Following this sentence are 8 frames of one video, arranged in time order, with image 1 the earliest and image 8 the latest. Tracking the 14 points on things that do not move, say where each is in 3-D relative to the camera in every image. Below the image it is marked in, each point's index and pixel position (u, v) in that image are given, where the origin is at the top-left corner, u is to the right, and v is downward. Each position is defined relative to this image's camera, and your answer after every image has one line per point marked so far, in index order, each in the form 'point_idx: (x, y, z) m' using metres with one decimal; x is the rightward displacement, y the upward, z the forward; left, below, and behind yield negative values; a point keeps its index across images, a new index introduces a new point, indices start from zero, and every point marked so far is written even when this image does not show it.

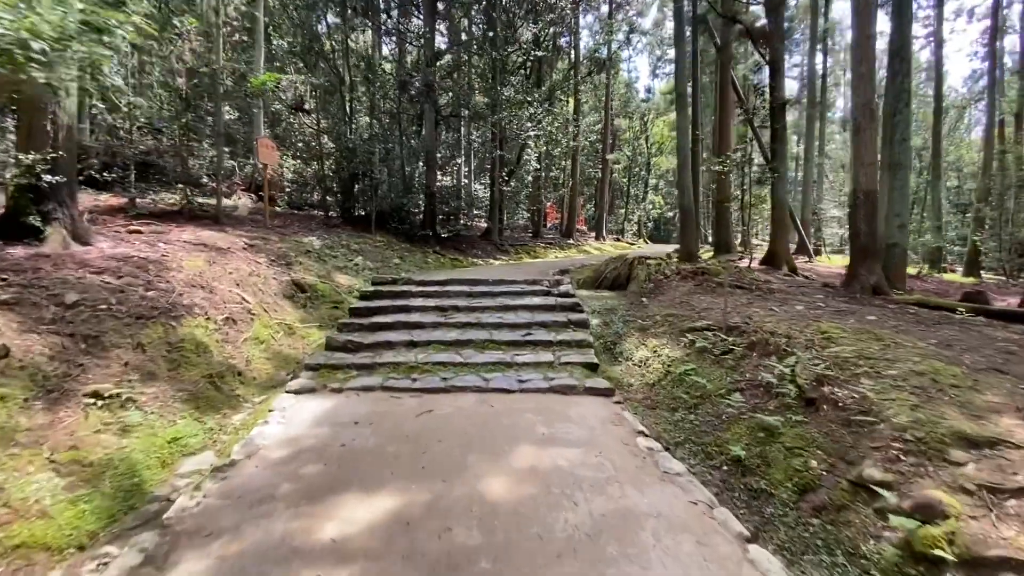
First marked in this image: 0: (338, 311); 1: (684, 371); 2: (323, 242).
0: (-2.8, -0.4, +7.5) m
1: (+1.8, -0.9, +5.0) m
2: (-4.1, +1.0, +10.3) m
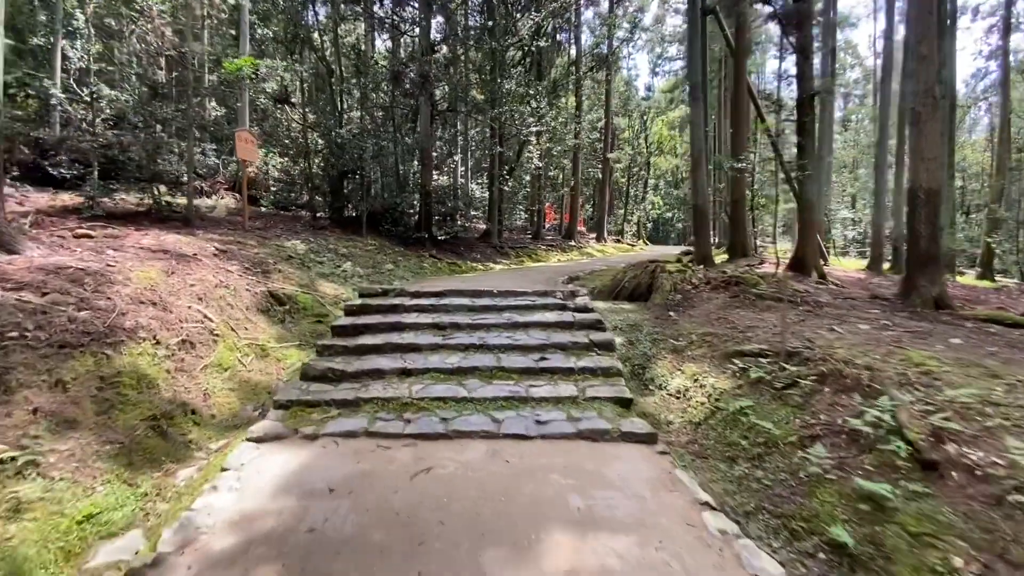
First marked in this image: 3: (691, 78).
0: (-2.6, -0.5, +6.5) m
1: (+2.0, -1.0, +4.1) m
2: (-4.0, +0.8, +9.3) m
3: (+4.6, +5.3, +12.0) m
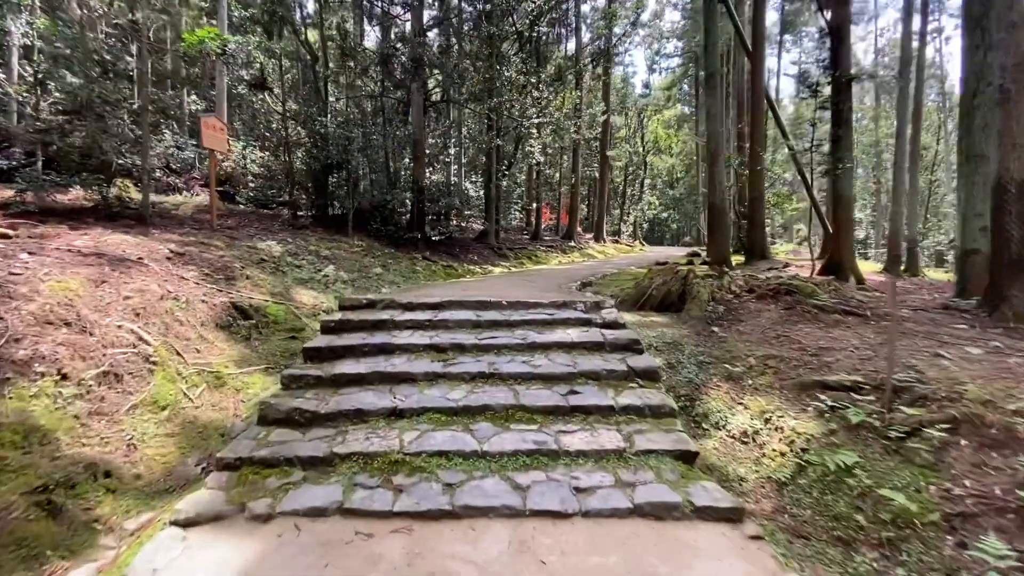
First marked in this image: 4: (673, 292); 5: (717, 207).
0: (-2.5, -0.7, +5.5) m
1: (+2.1, -1.2, +3.1) m
2: (-4.0, +0.7, +8.2) m
3: (+4.6, +5.2, +11.1) m
4: (+2.1, -0.1, +6.0) m
5: (+4.8, +1.9, +11.1) m
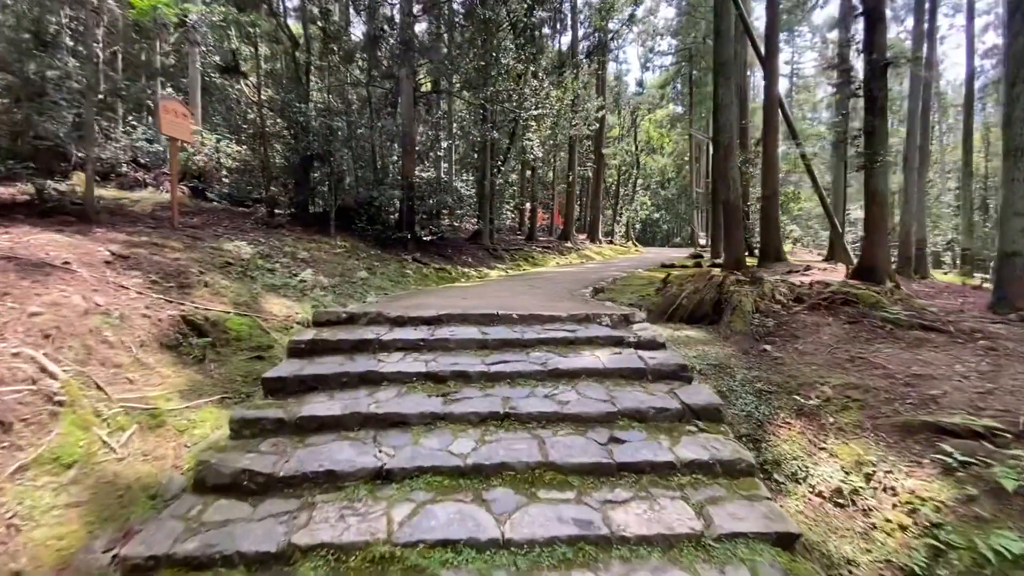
0: (-2.4, -0.8, +4.5) m
1: (+2.3, -1.2, +2.2) m
2: (-3.9, +0.6, +7.2) m
3: (+4.6, +5.1, +10.3) m
4: (+2.2, -0.2, +5.2) m
5: (+4.8, +1.8, +10.3) m
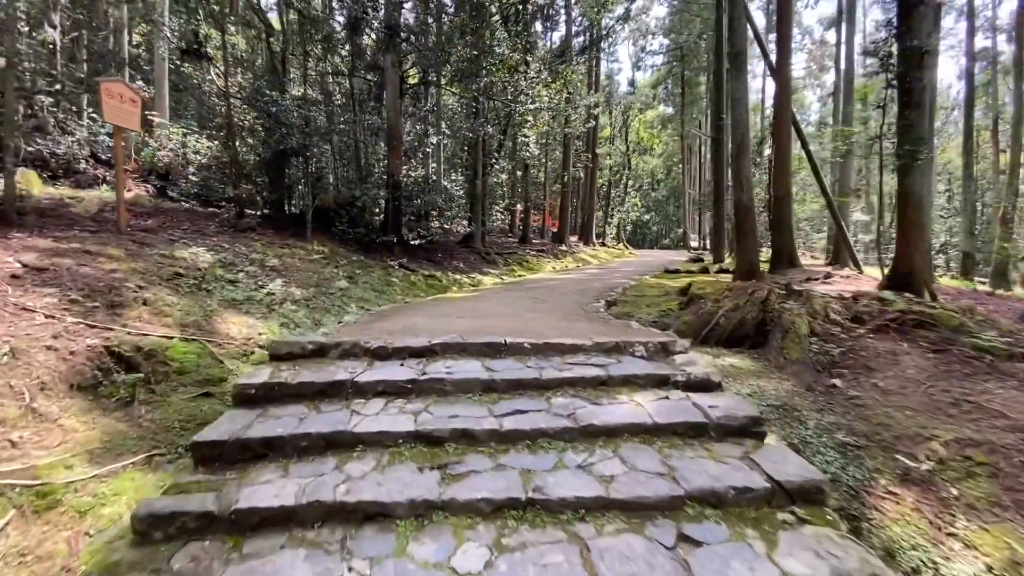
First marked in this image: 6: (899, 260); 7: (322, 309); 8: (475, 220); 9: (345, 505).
0: (-2.3, -0.9, +3.6) m
1: (+2.4, -1.4, +1.4) m
2: (-3.9, +0.4, +6.2) m
3: (+4.5, +5.0, +9.6) m
4: (+2.2, -0.3, +4.4) m
5: (+4.7, +1.6, +9.6) m
6: (+5.8, +0.4, +7.0) m
7: (-2.5, -0.3, +6.1) m
8: (-1.0, +1.9, +12.8) m
9: (-0.7, -1.0, +2.1) m
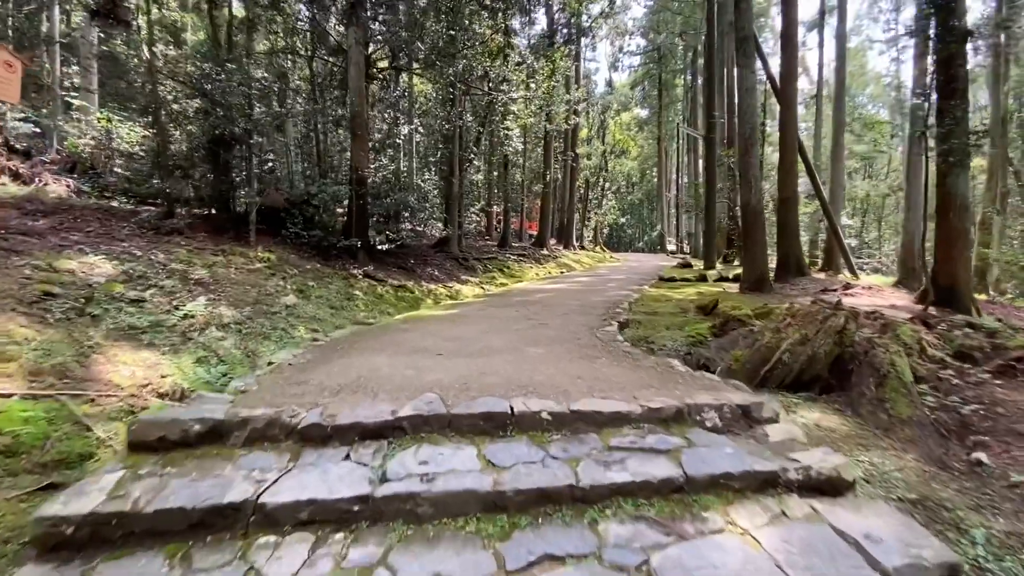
0: (-2.3, -1.1, +2.3) m
1: (+2.6, -1.6, +0.4) m
2: (-4.0, +0.2, +4.8) m
3: (+4.2, +4.8, +8.6) m
4: (+2.2, -0.5, +3.3) m
5: (+4.4, +1.4, +8.7) m
6: (+5.6, +0.2, +6.2) m
7: (-2.6, -0.5, +4.8) m
8: (-1.5, +1.6, +11.6) m
9: (-0.6, -1.2, +0.9) m
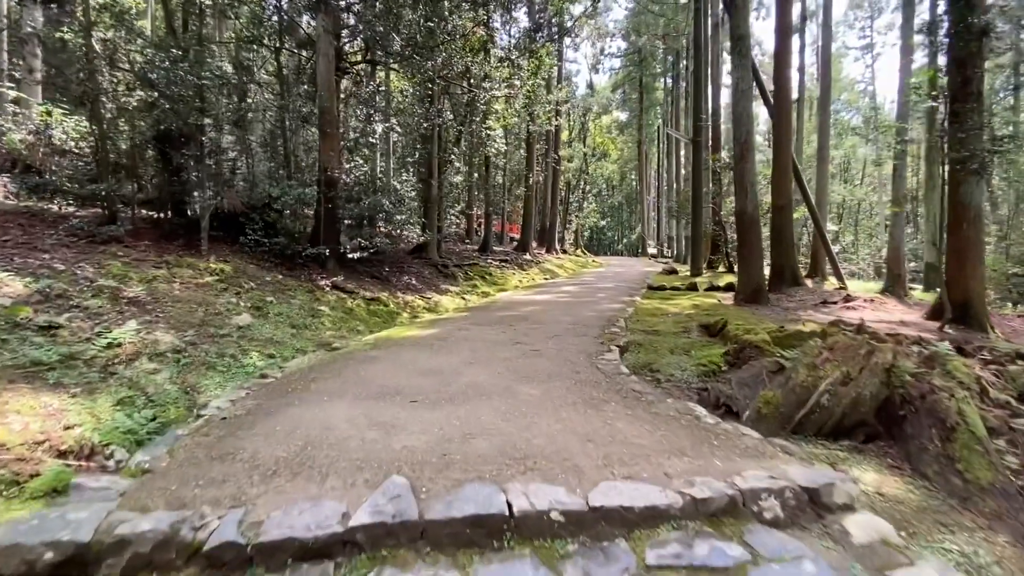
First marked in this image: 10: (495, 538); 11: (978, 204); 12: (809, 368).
0: (-2.3, -1.3, +1.6) m
1: (+2.7, -1.7, -0.1) m
2: (-4.1, 0.0, +4.1) m
3: (+3.9, +4.6, +8.2) m
4: (+2.1, -0.7, +2.8) m
5: (+4.1, +1.2, +8.3) m
6: (+5.4, 0.0, +5.8) m
7: (-2.7, -0.7, +4.1) m
8: (-1.9, +1.4, +10.9) m
9: (-0.6, -1.3, +0.3) m
10: (-0.1, -0.9, +1.7) m
11: (+5.6, +1.1, +5.7) m
12: (+1.9, -0.5, +3.0) m
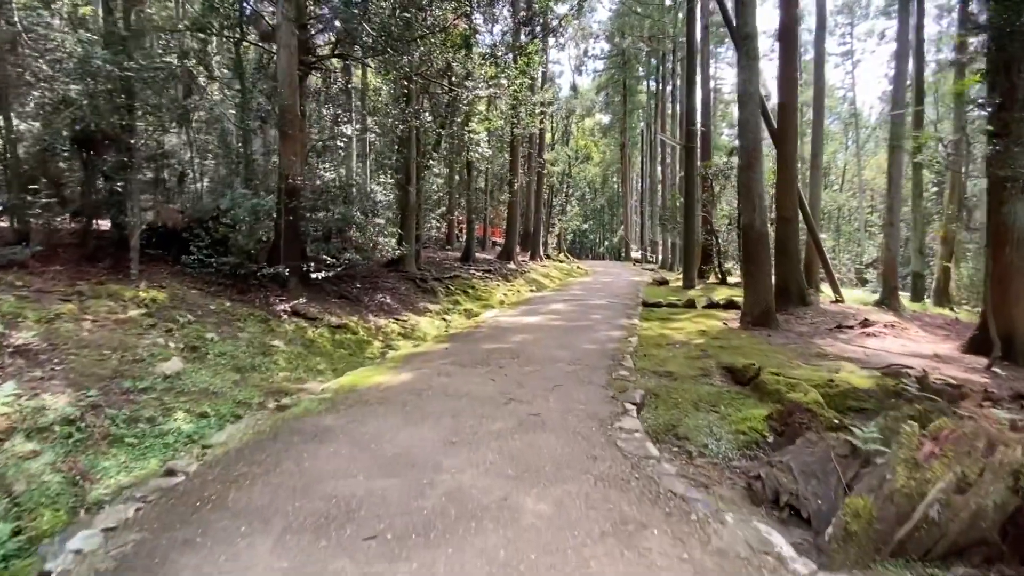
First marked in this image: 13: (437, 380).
0: (-2.2, -1.6, +0.7) m
1: (+2.8, -2.1, -0.8) m
2: (-4.2, -0.3, +3.1) m
3: (+3.6, +4.2, +7.6) m
4: (+2.1, -1.0, +2.1) m
5: (+3.9, +0.9, +7.6) m
6: (+5.3, -0.3, +5.2) m
7: (-2.7, -1.0, +3.1) m
8: (-2.2, +1.1, +10.0) m
9: (-0.5, -1.7, -0.6) m
10: (0.0, -1.2, +0.8) m
11: (+5.5, +0.7, +5.1) m
12: (+1.9, -0.9, +2.3) m
13: (-0.7, -0.9, +4.2) m
